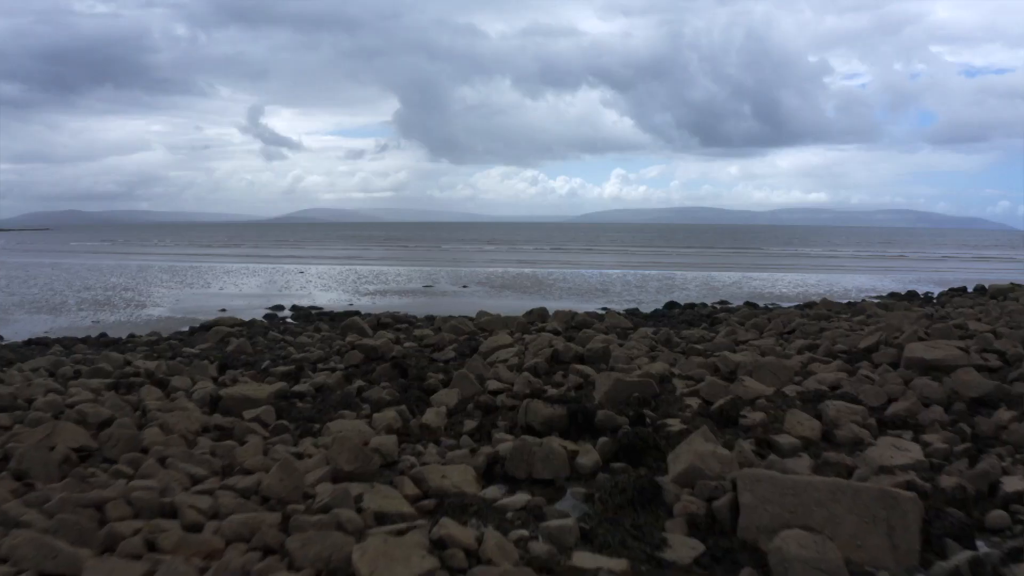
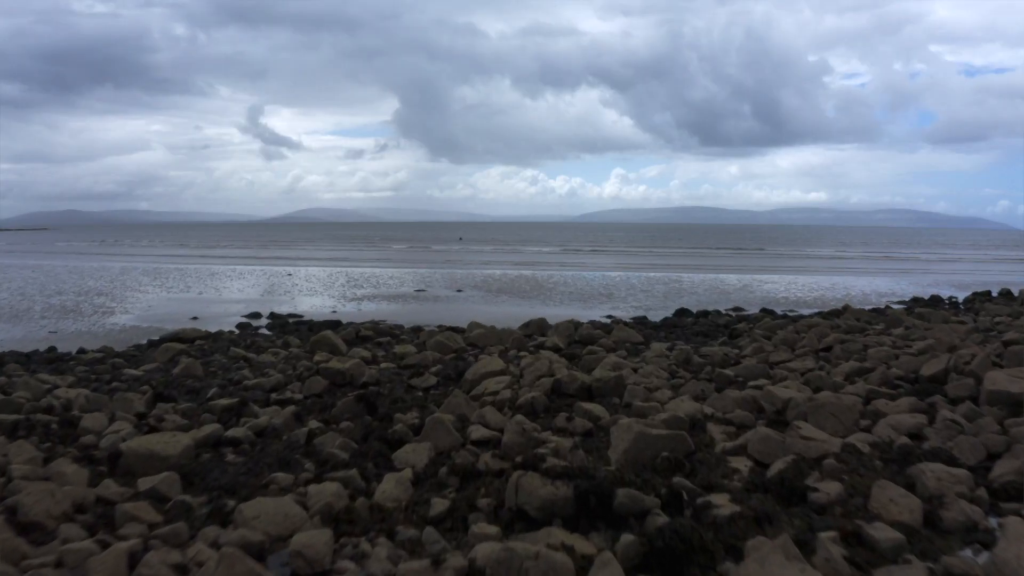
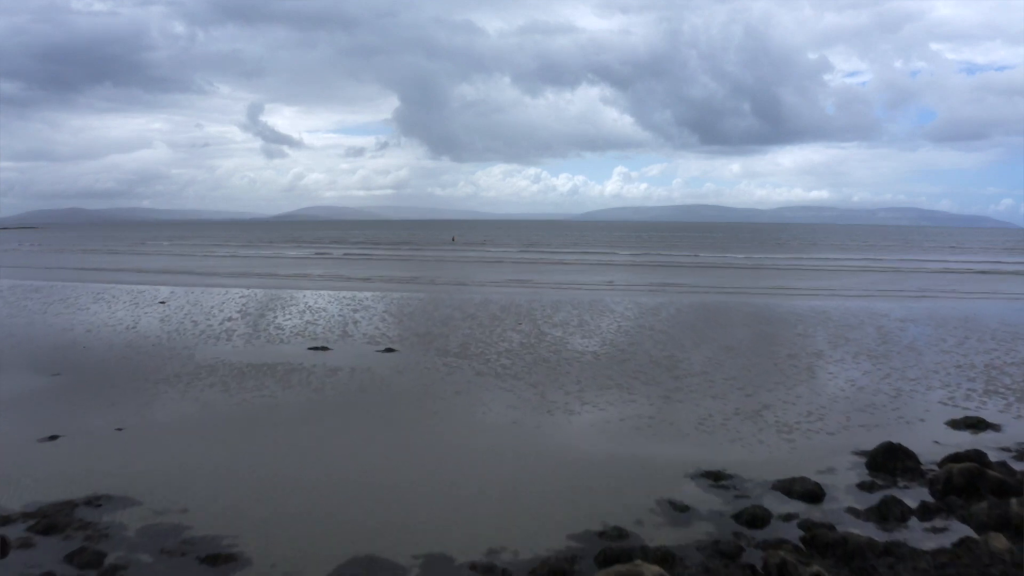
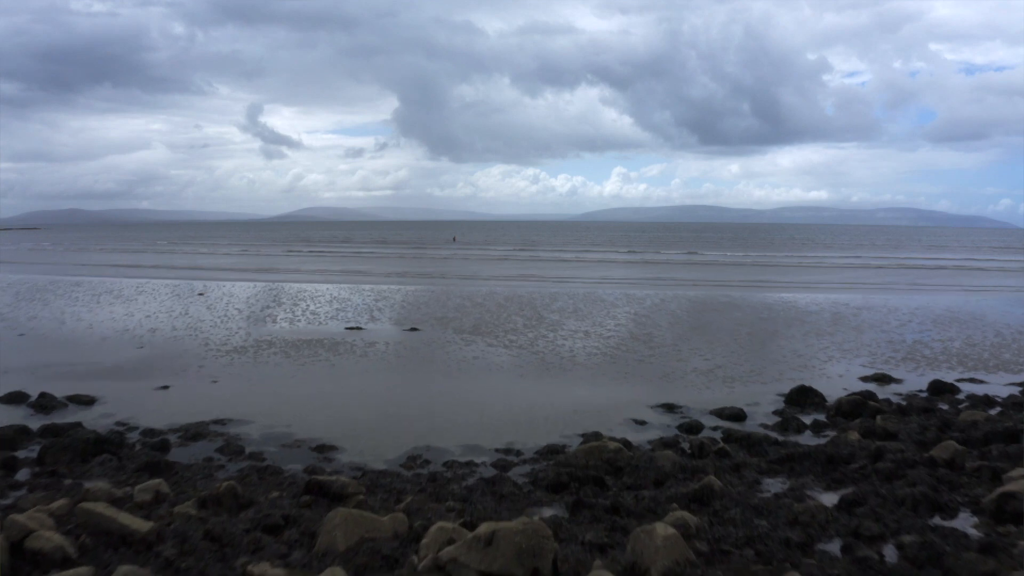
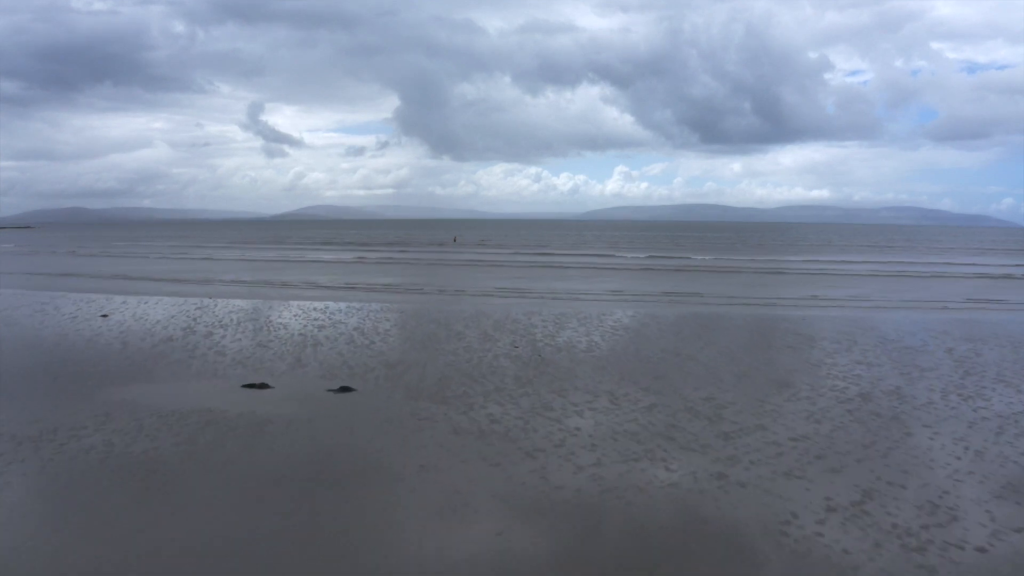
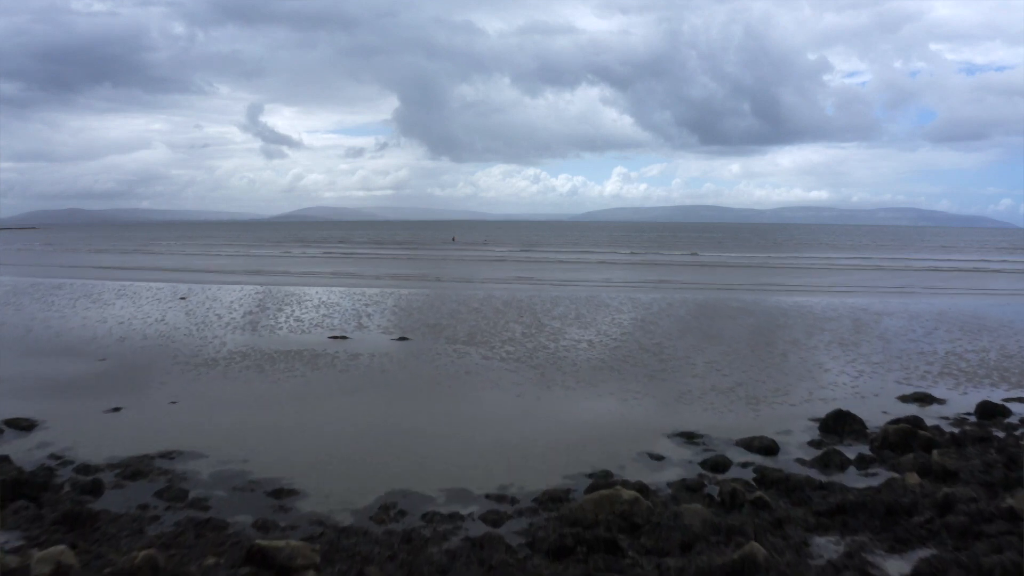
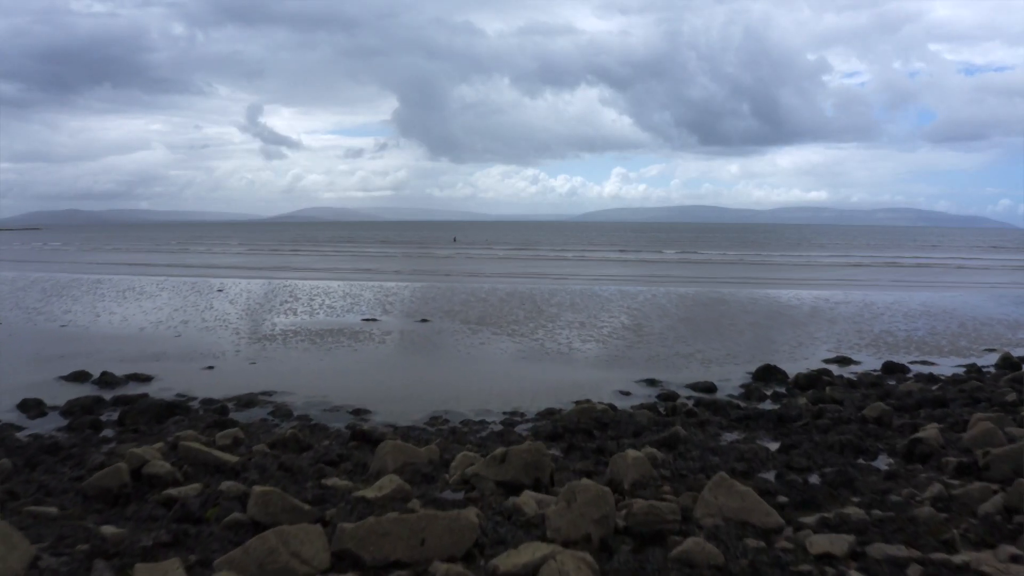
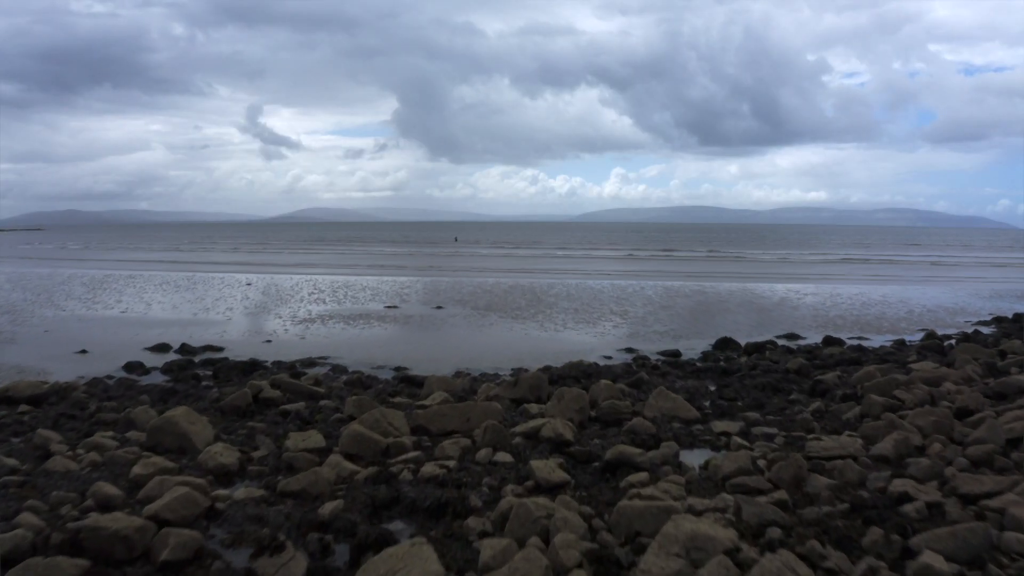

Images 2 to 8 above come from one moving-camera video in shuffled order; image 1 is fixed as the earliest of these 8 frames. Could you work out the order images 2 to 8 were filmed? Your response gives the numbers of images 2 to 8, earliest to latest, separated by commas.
2, 8, 7, 4, 6, 3, 5
